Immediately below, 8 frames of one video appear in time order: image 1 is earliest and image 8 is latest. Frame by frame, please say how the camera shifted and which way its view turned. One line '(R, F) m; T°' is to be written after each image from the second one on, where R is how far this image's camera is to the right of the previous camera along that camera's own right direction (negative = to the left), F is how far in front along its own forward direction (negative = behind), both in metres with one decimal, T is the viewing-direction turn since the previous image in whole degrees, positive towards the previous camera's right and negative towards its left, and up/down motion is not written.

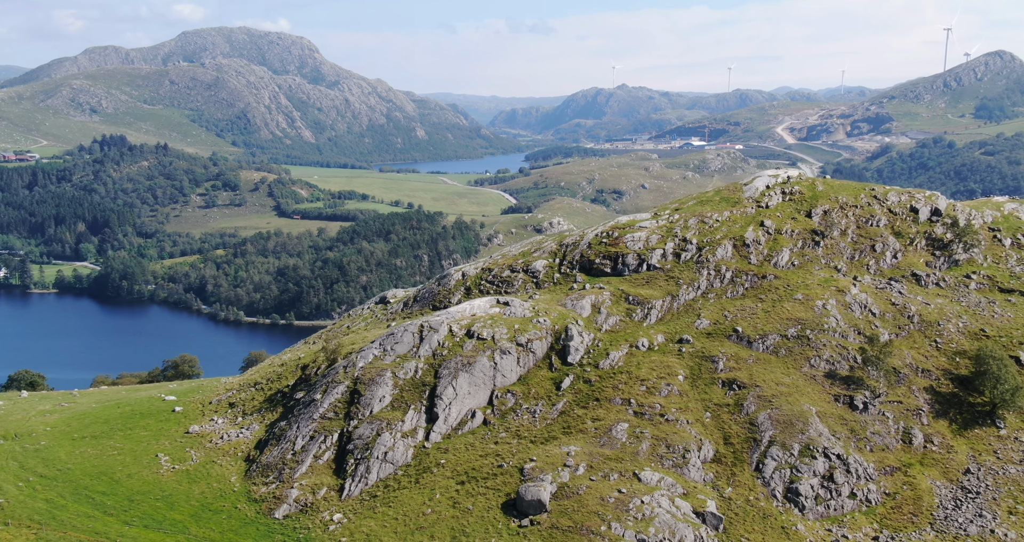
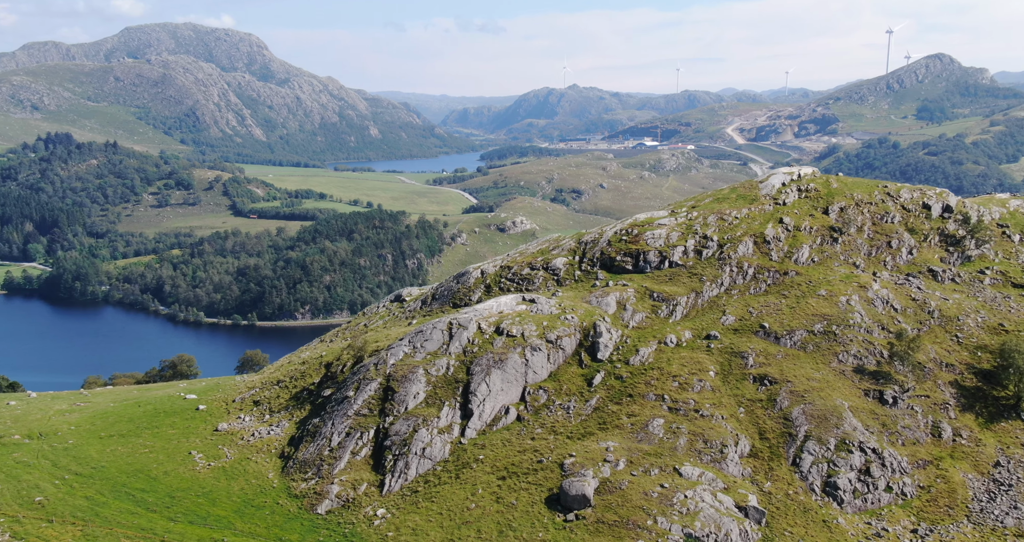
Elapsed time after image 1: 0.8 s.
(-3.4, -0.1) m; 0°
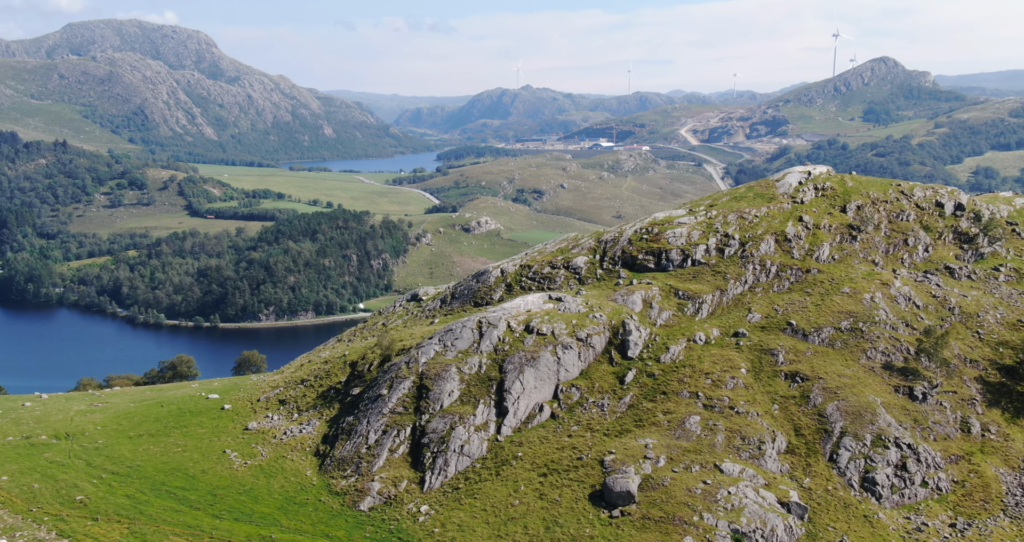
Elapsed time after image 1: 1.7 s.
(-3.3, -0.2) m; 0°
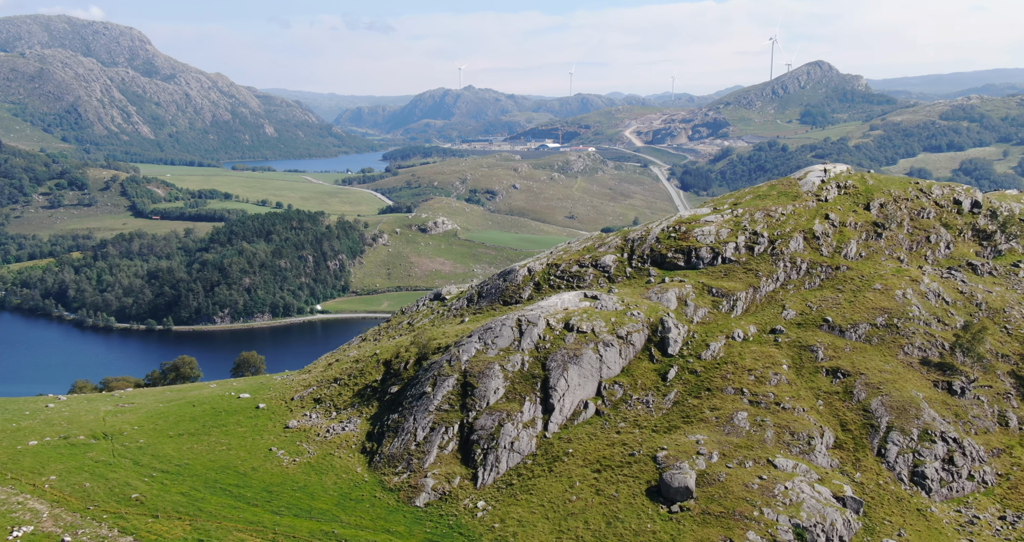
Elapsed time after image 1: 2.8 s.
(-4.3, -0.4) m; 0°
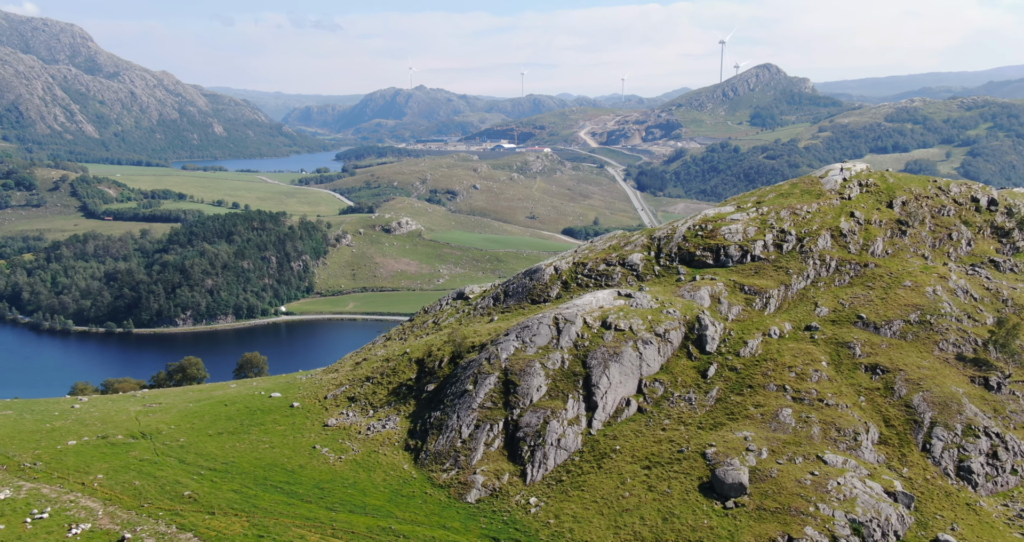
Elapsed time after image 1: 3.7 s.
(-3.8, -0.4) m; 0°
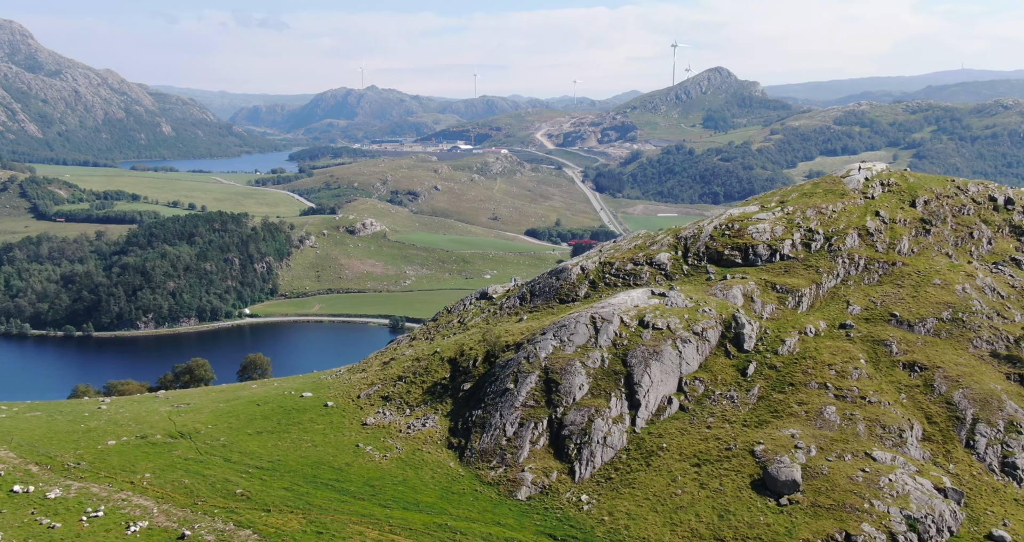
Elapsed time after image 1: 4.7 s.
(-3.8, -0.5) m; 0°
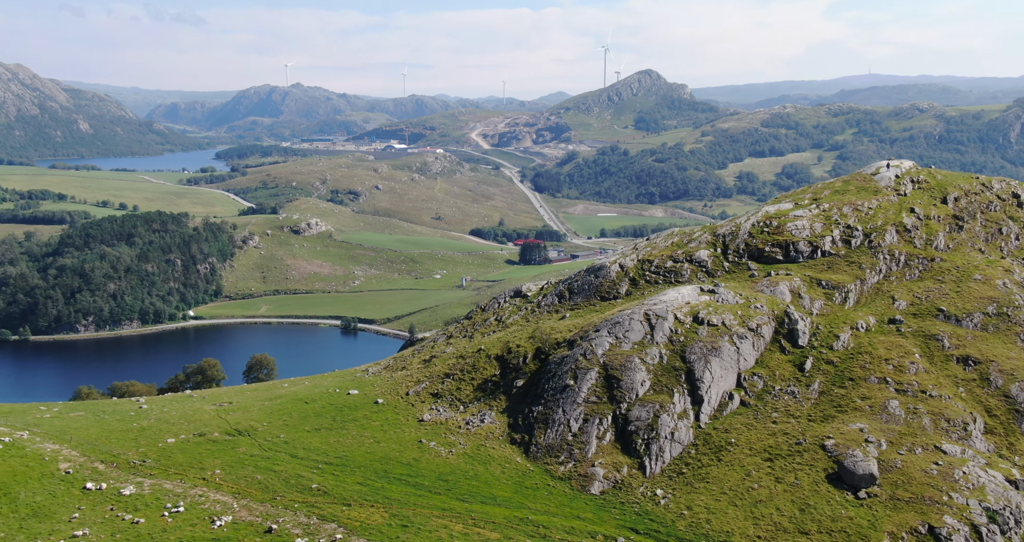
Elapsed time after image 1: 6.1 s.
(-5.8, -0.9) m; 0°
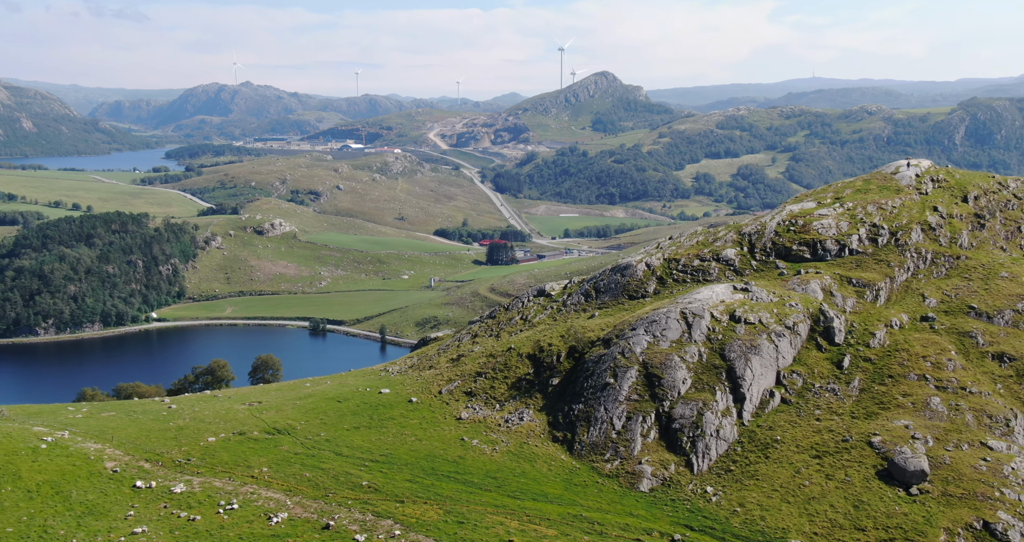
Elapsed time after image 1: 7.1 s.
(-3.9, -0.7) m; 0°
